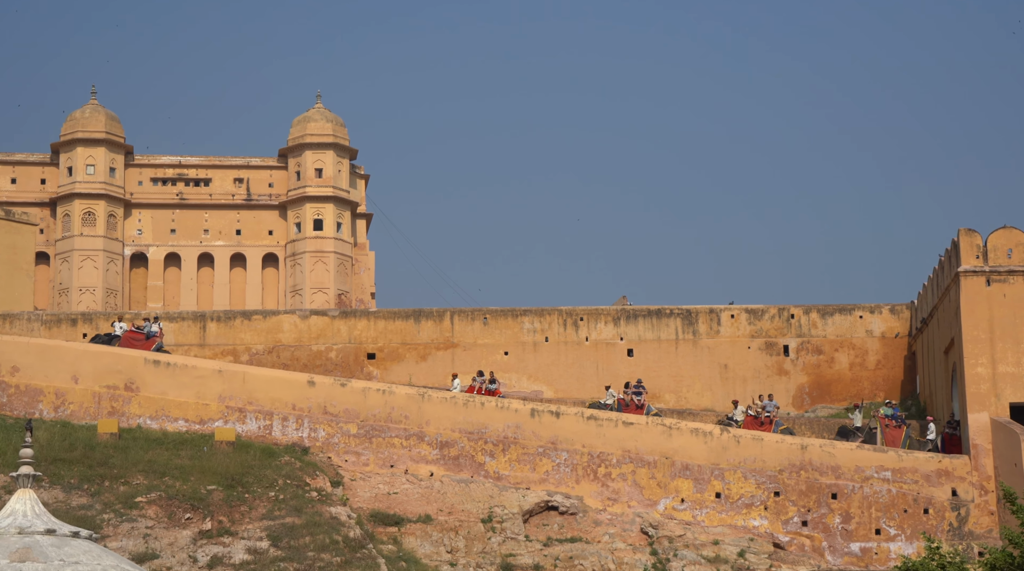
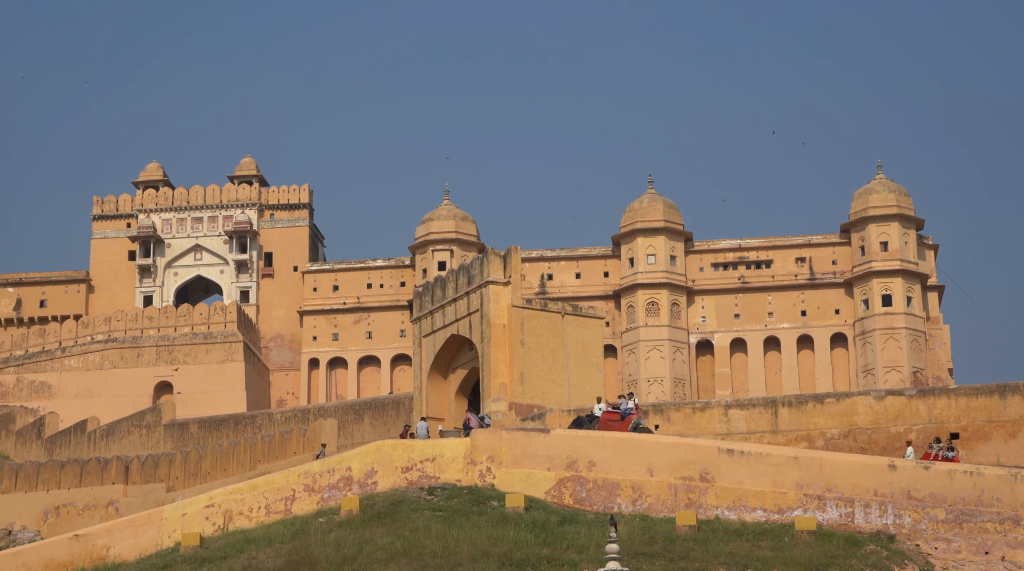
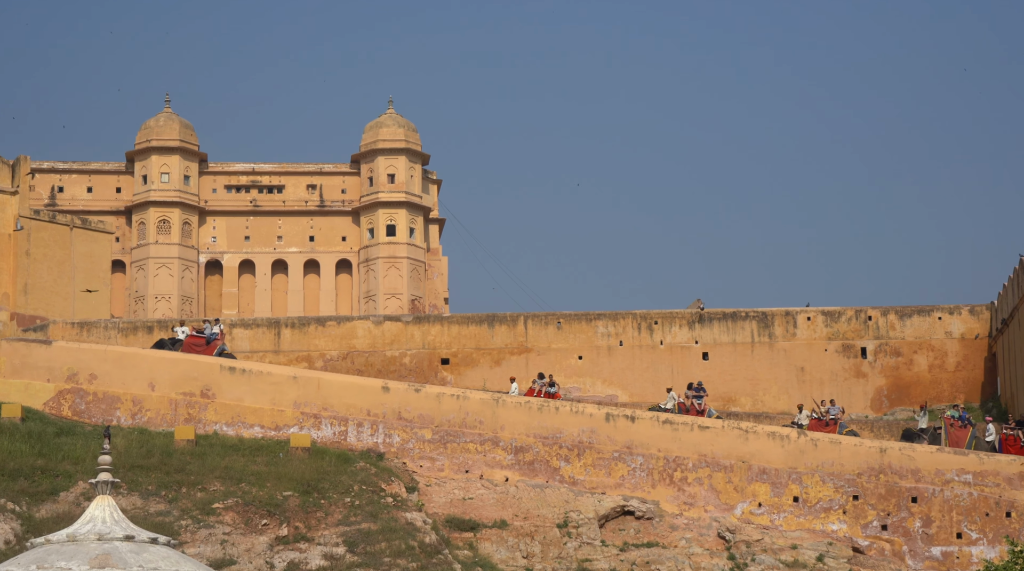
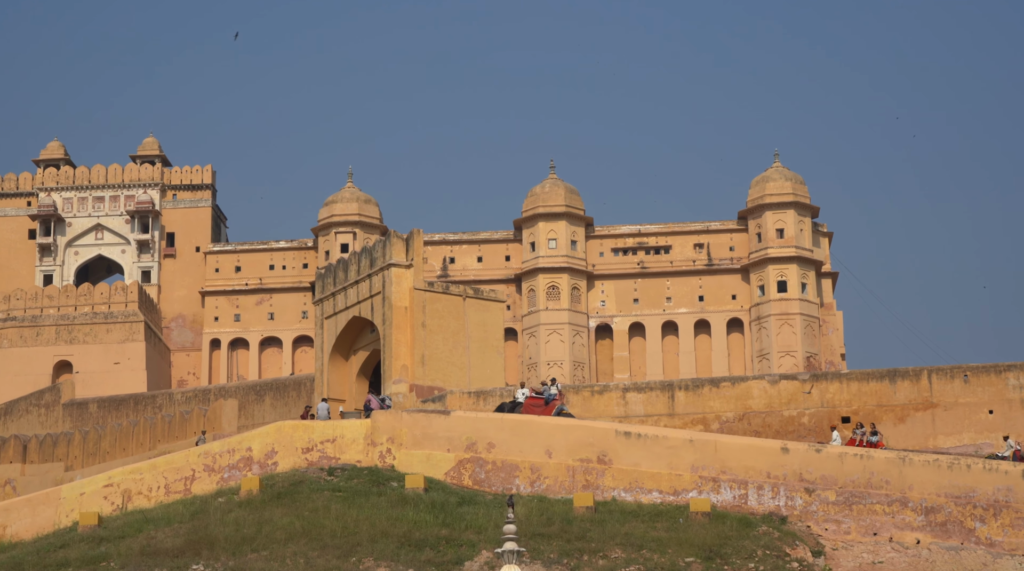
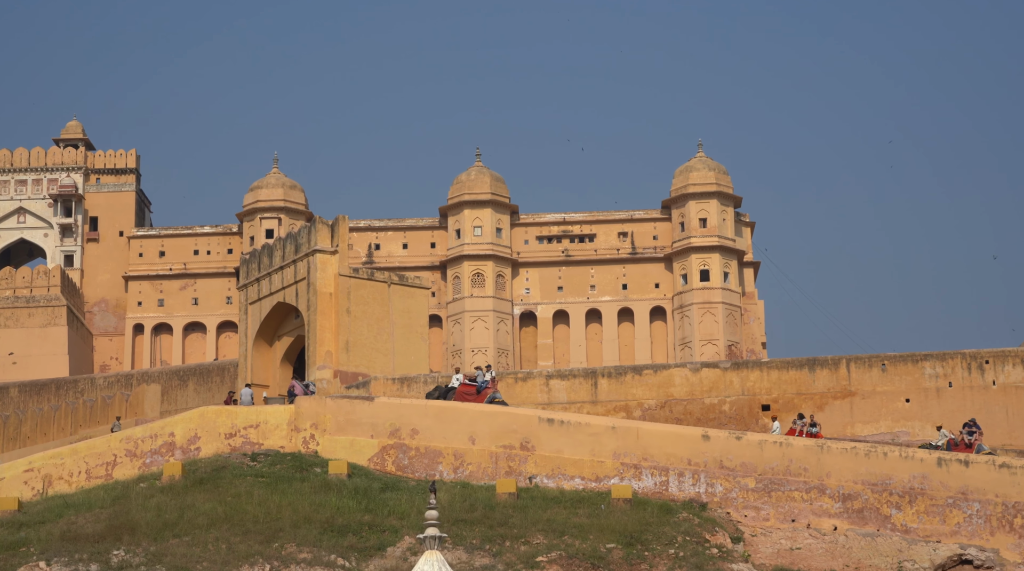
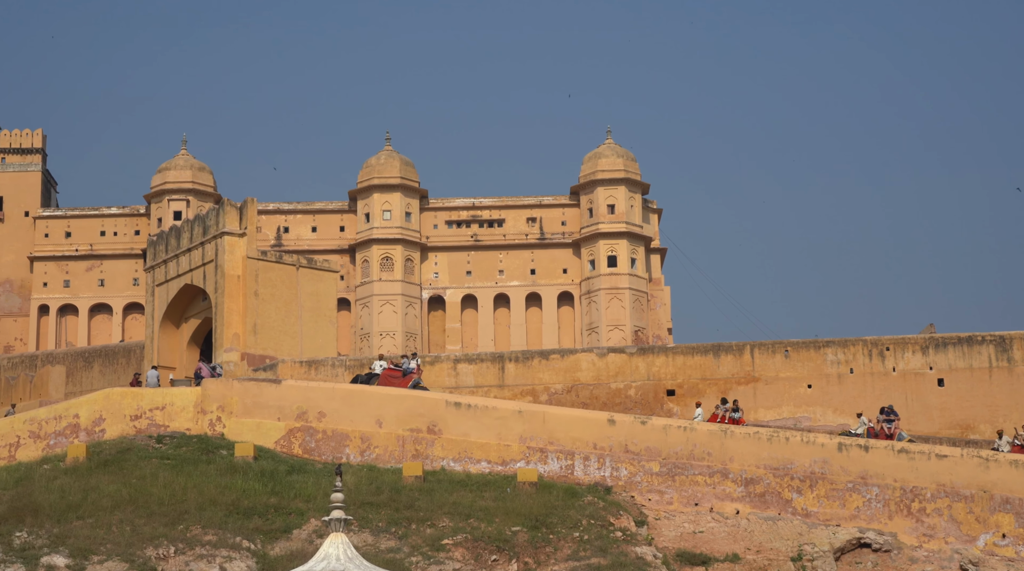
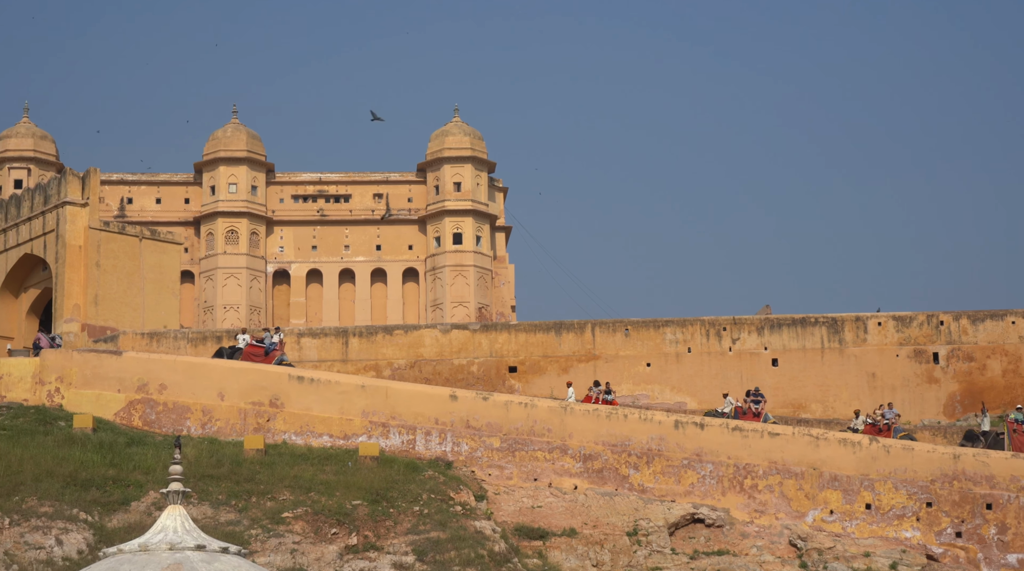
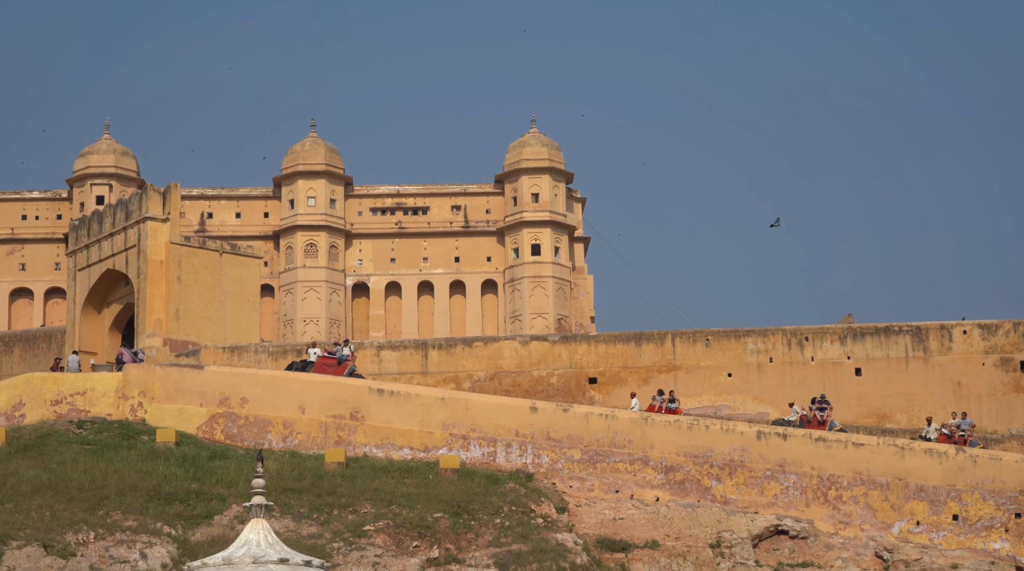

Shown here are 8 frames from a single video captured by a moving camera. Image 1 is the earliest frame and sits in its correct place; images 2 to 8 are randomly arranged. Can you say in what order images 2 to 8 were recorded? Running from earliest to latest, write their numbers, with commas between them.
3, 7, 8, 6, 5, 4, 2
